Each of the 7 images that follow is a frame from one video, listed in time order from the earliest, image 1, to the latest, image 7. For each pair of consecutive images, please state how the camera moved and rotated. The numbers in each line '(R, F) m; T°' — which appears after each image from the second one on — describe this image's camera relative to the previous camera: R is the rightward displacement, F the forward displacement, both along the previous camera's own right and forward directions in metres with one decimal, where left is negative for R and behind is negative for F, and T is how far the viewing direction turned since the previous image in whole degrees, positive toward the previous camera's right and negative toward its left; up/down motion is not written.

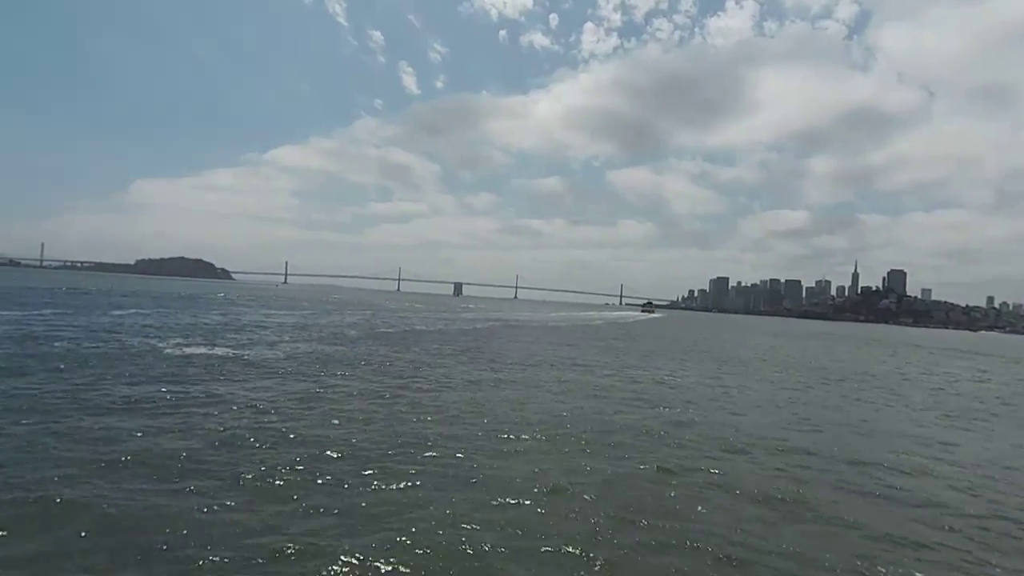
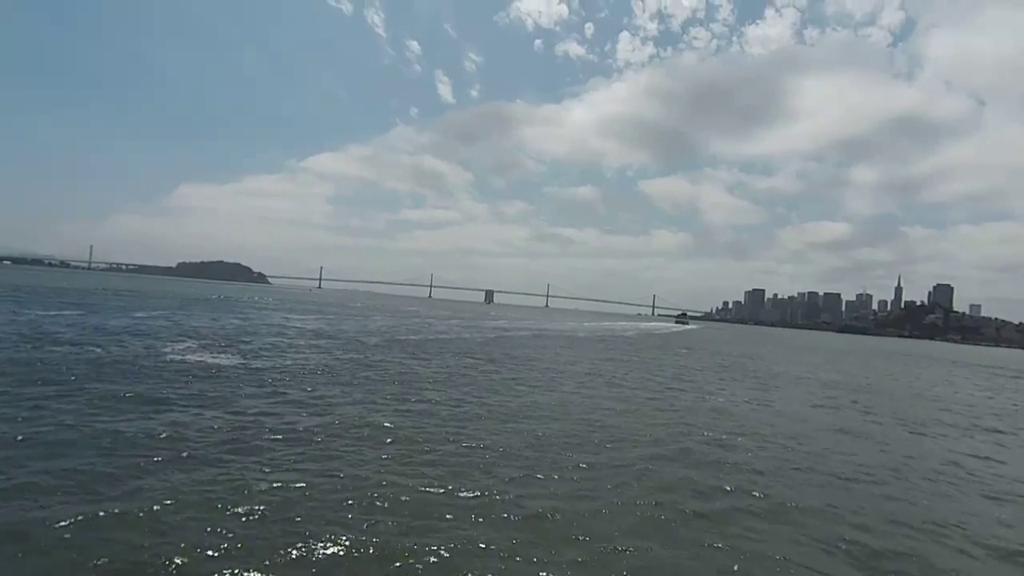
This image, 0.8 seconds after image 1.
(+0.2, +1.3) m; -3°
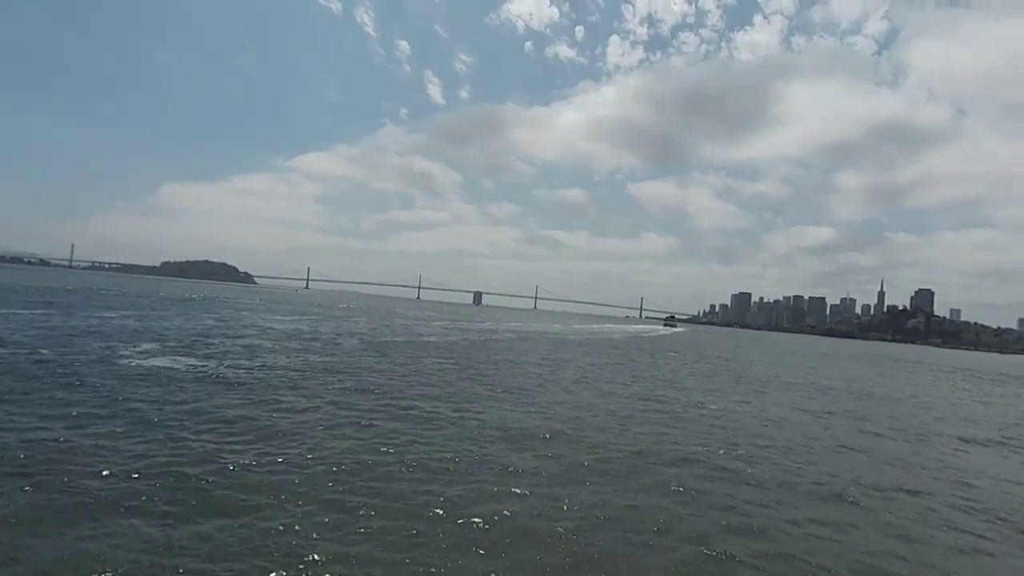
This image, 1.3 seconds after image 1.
(+0.2, +0.8) m; +1°
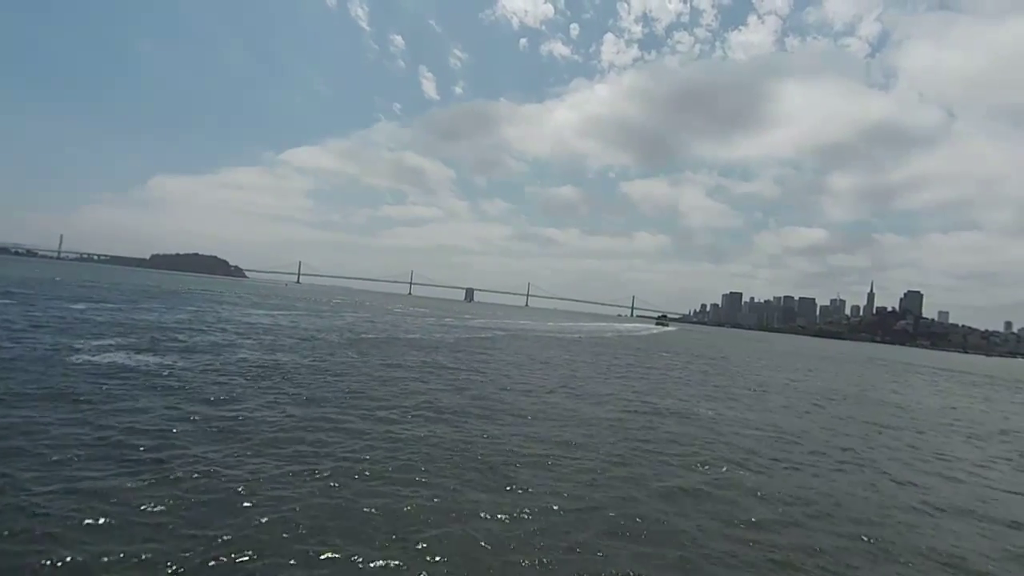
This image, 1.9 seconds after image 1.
(+0.1, +1.0) m; +1°
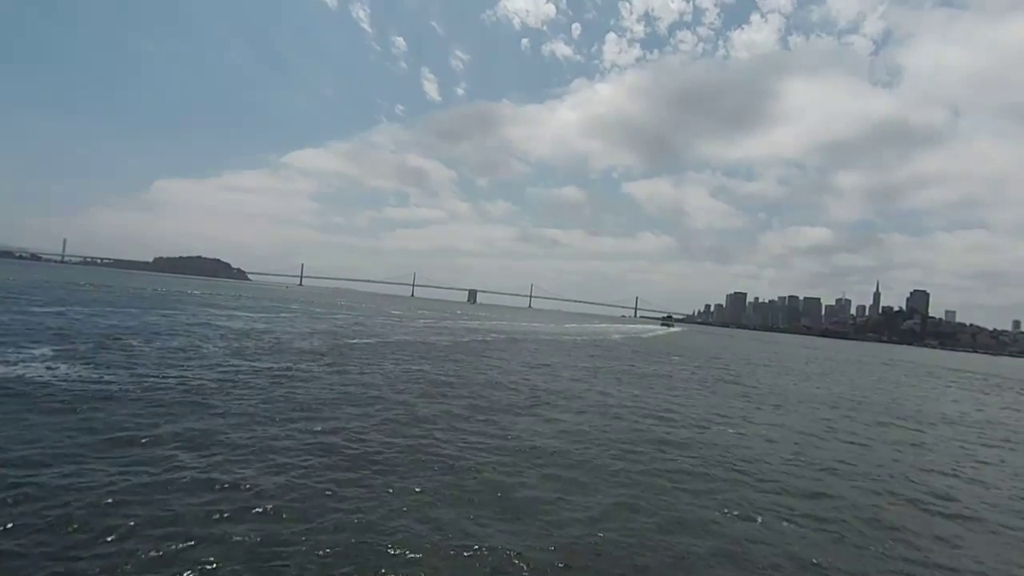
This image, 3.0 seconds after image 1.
(+0.2, +2.3) m; 0°
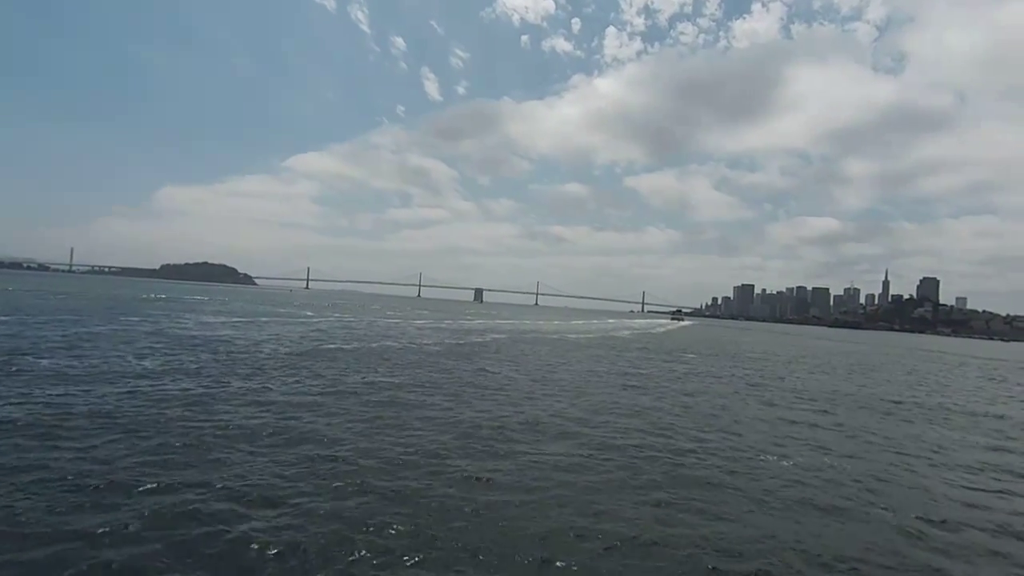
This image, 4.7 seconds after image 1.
(+0.3, +2.5) m; -1°
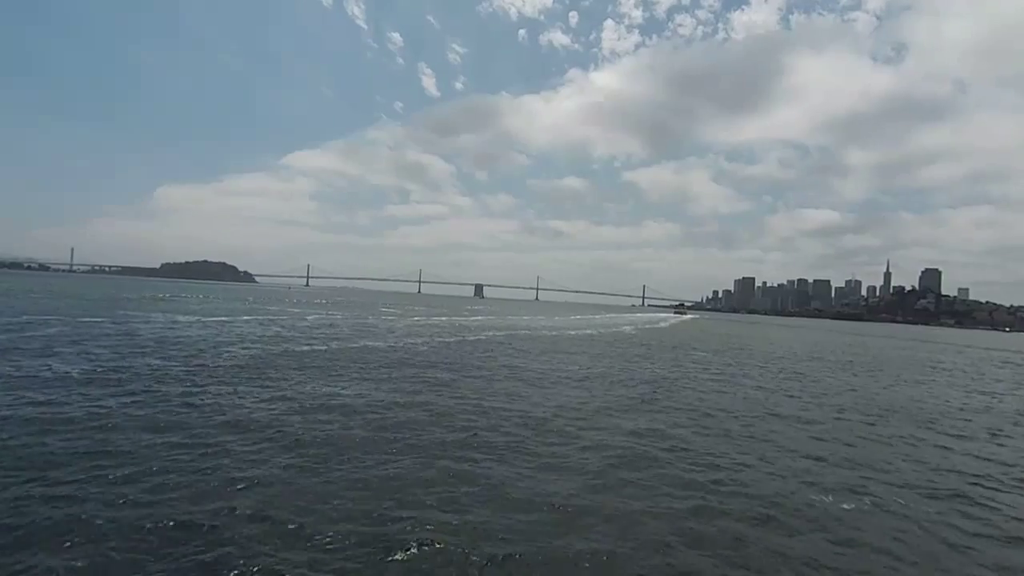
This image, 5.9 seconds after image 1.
(+0.2, +1.6) m; 0°
